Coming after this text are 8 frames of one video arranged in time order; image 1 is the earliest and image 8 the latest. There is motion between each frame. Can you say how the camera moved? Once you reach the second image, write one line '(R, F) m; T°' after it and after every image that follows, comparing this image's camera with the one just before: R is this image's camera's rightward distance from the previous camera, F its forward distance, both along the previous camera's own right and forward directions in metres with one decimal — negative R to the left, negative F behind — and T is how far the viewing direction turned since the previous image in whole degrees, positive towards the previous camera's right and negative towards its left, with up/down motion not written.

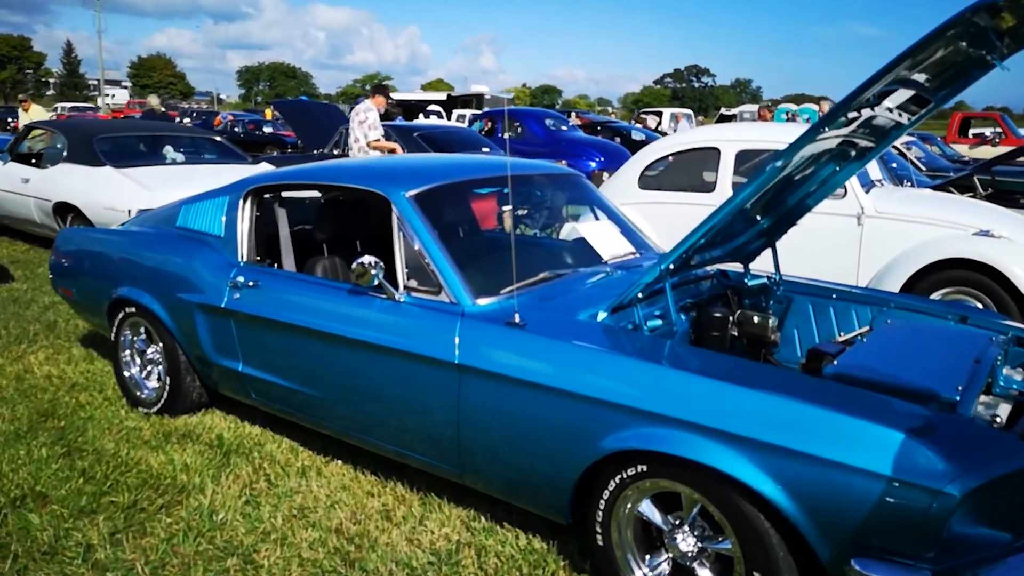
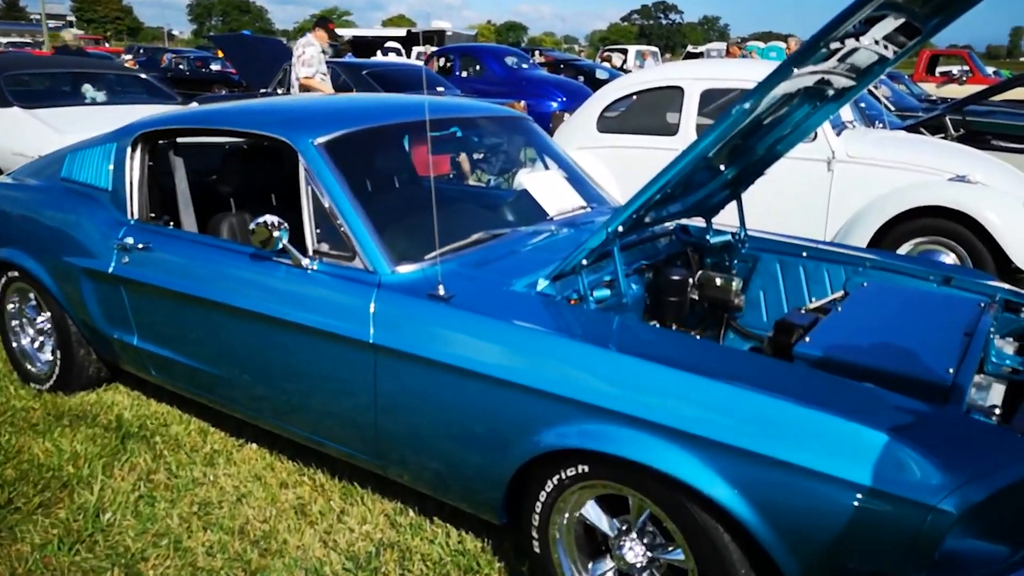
(+0.1, +0.4) m; +2°
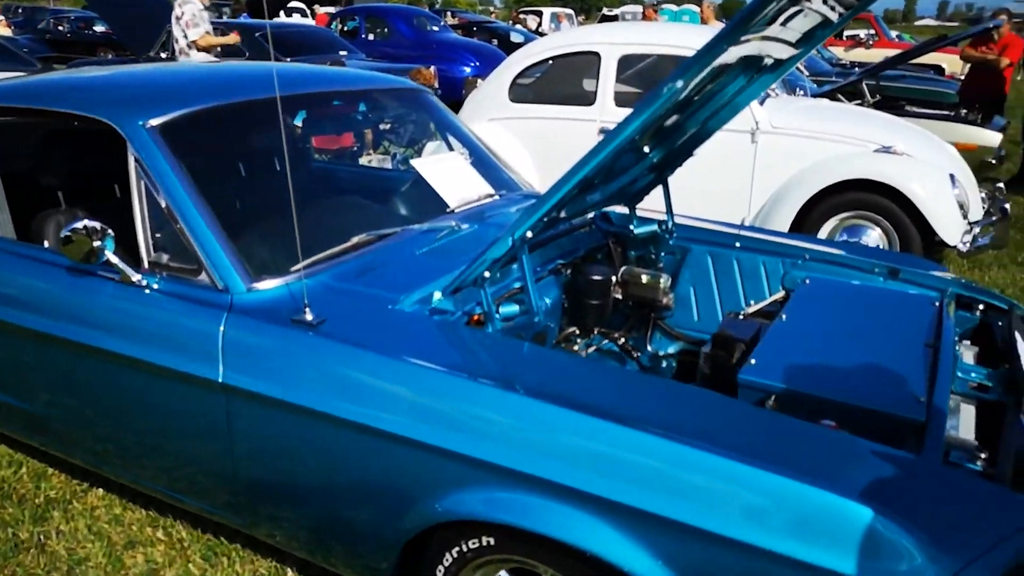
(+0.1, +0.4) m; +6°
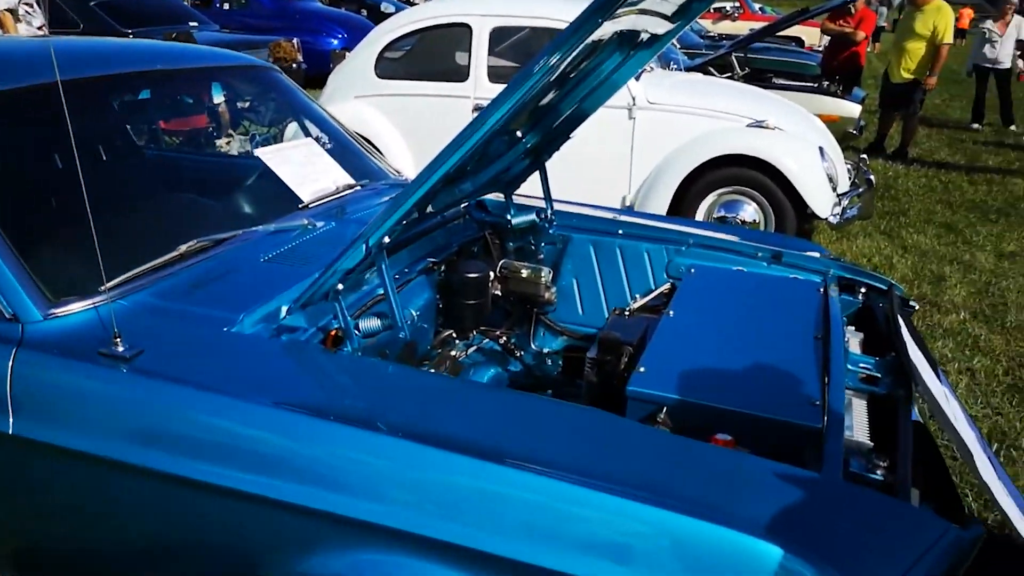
(+0.1, +0.2) m; +8°
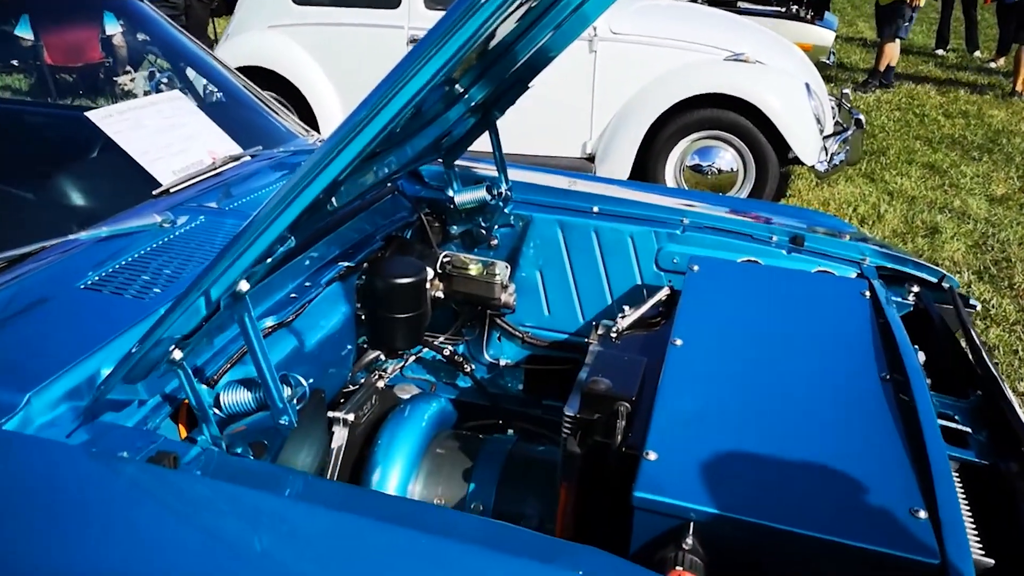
(0.0, +0.6) m; +4°
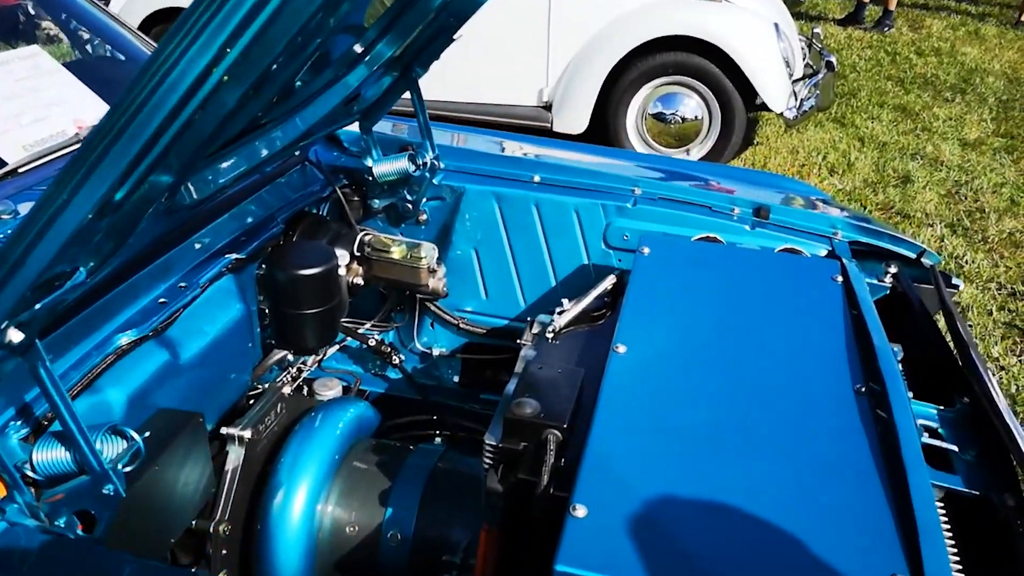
(+0.1, +0.2) m; +2°
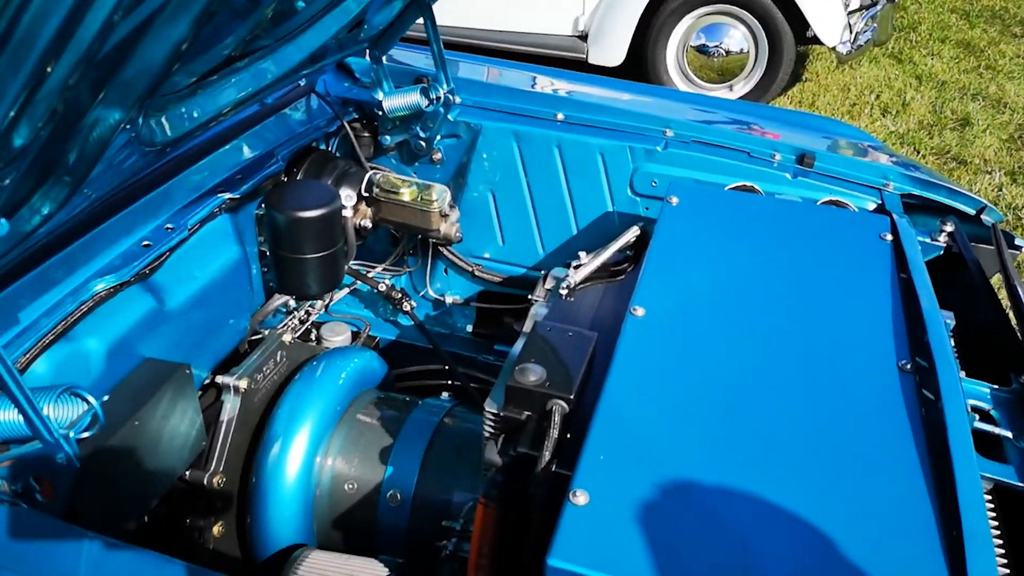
(0.0, +0.1) m; -3°
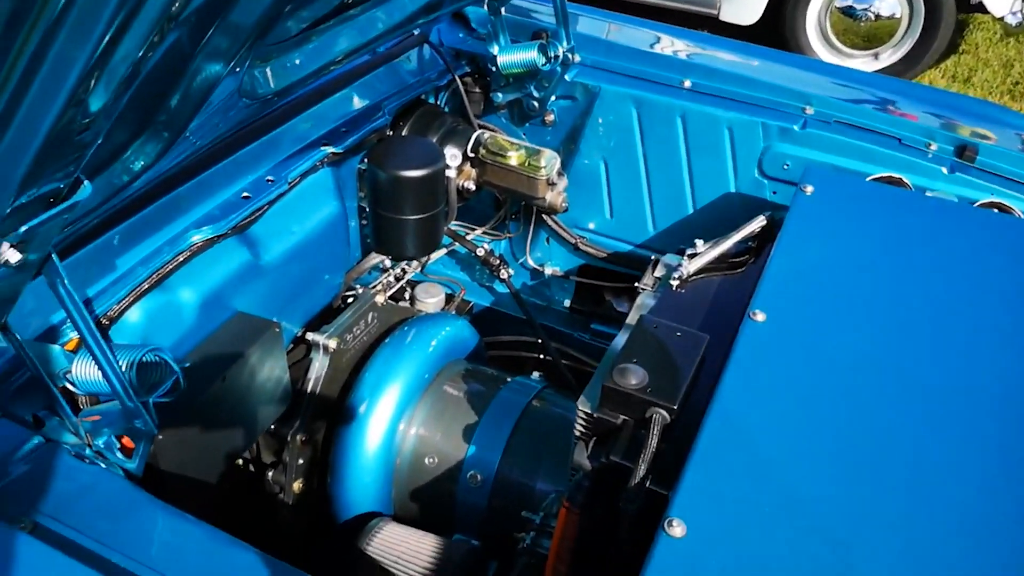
(0.0, +0.1) m; -7°
